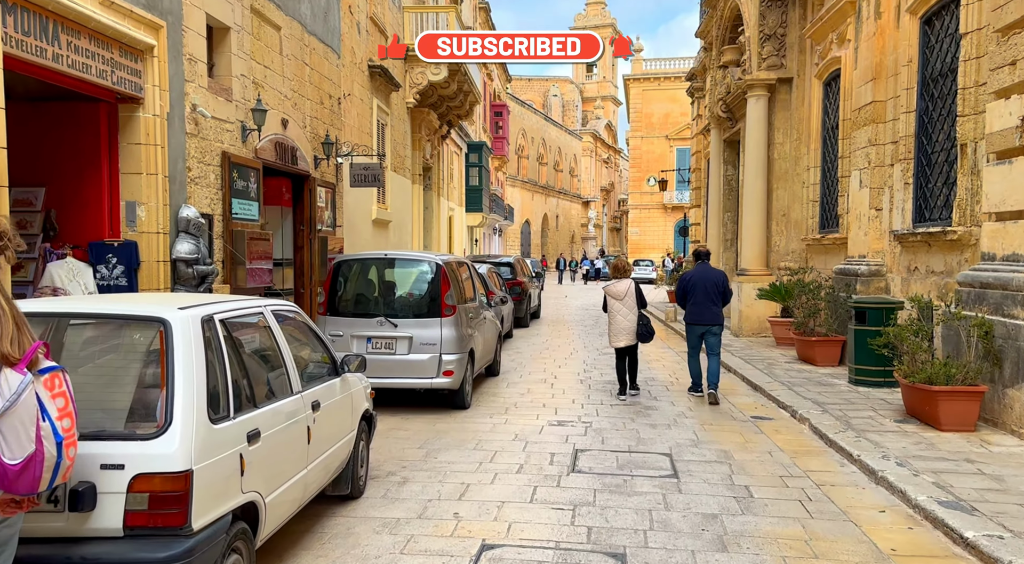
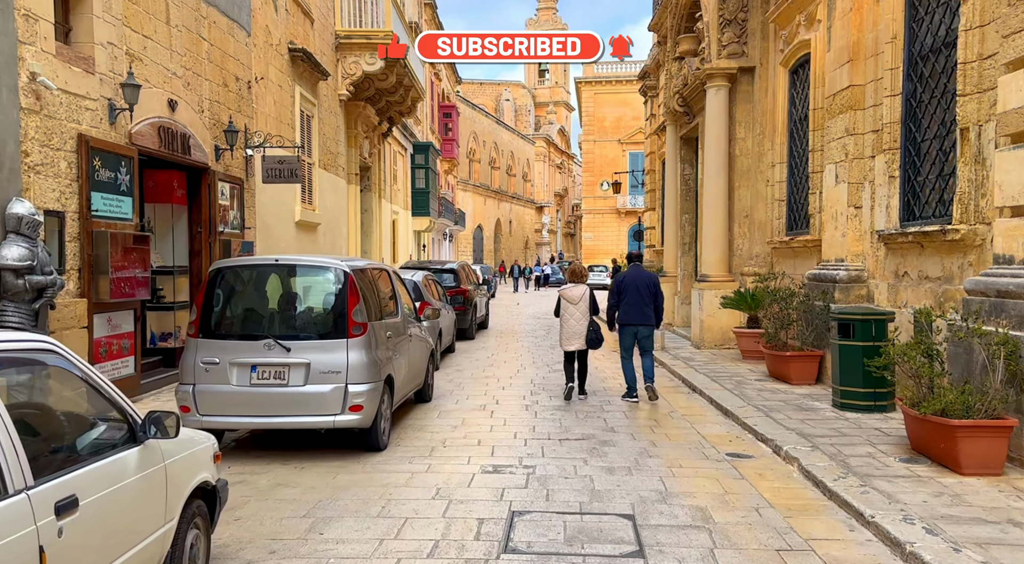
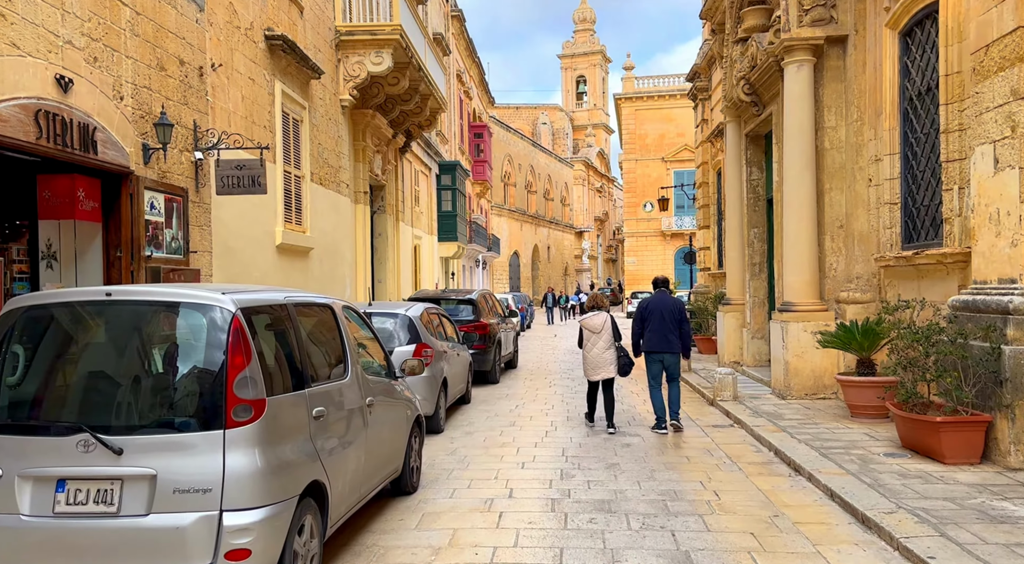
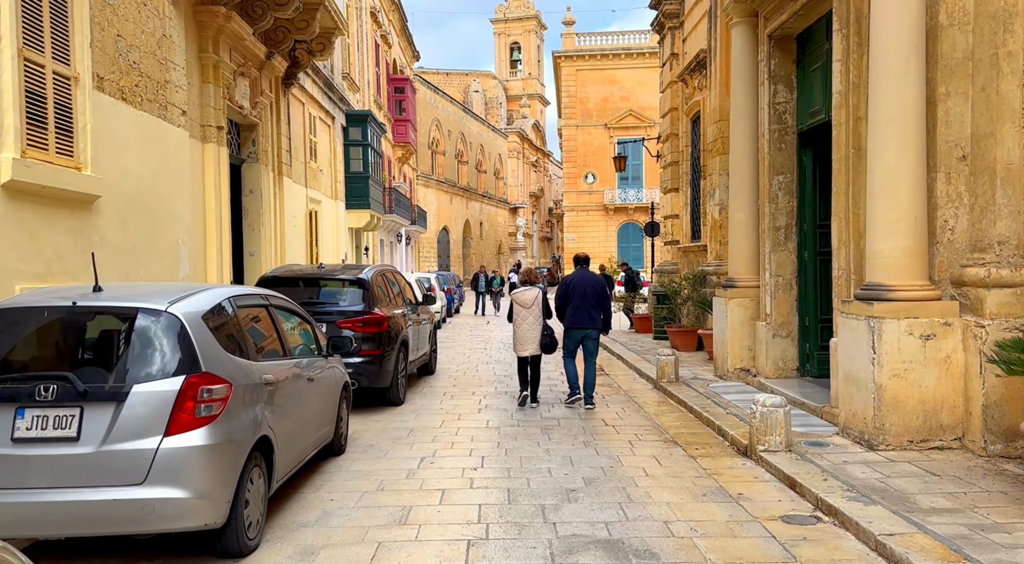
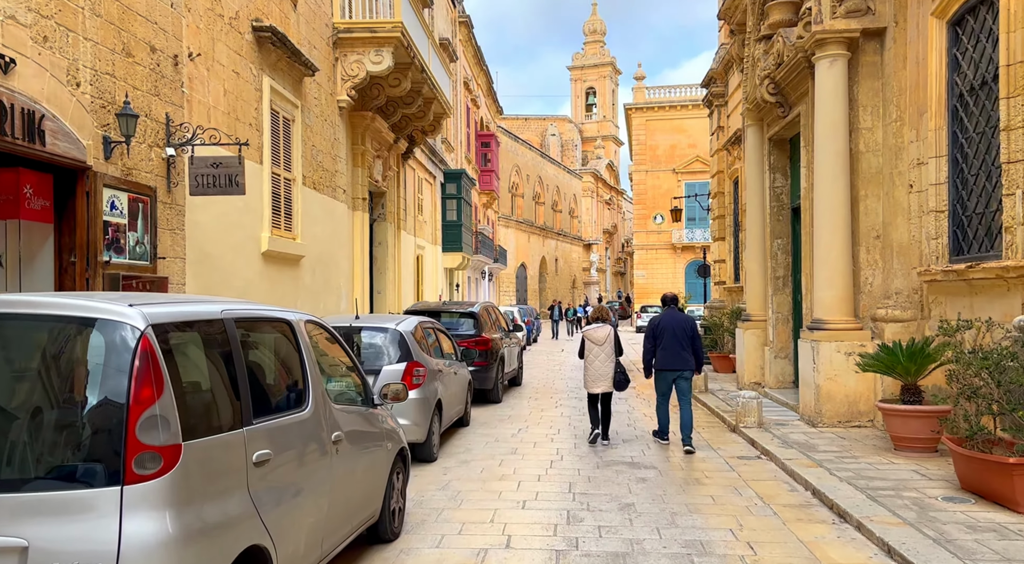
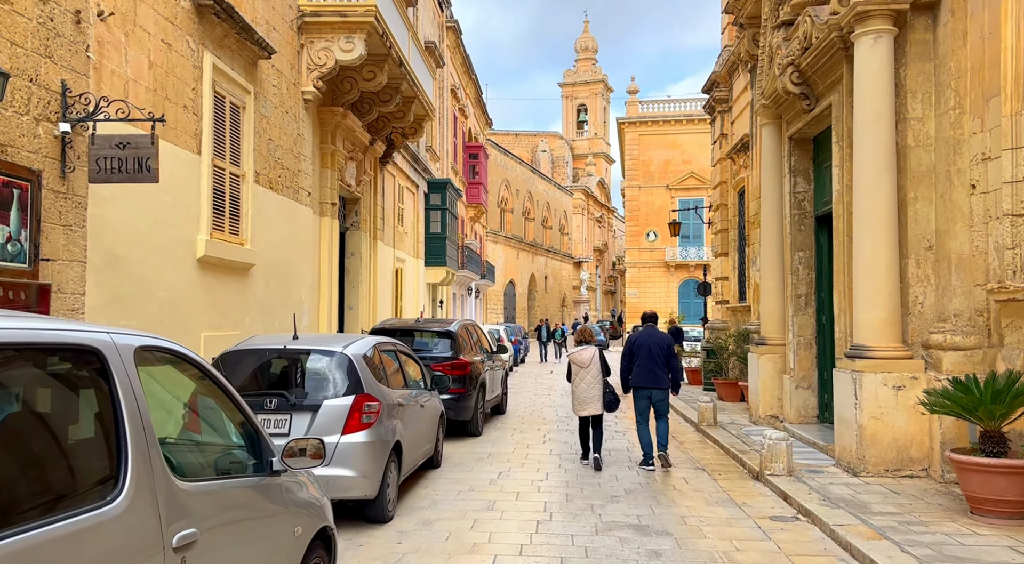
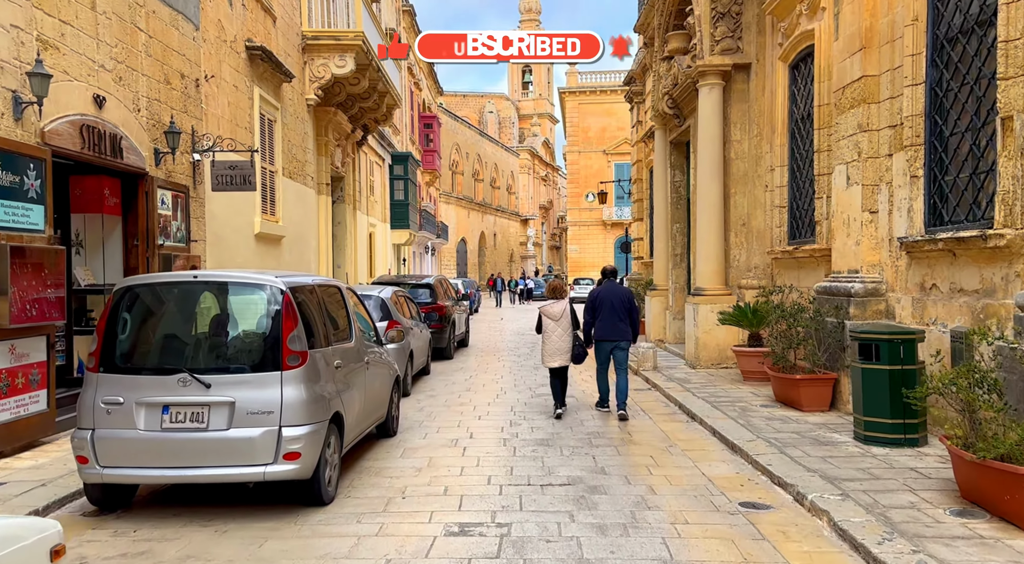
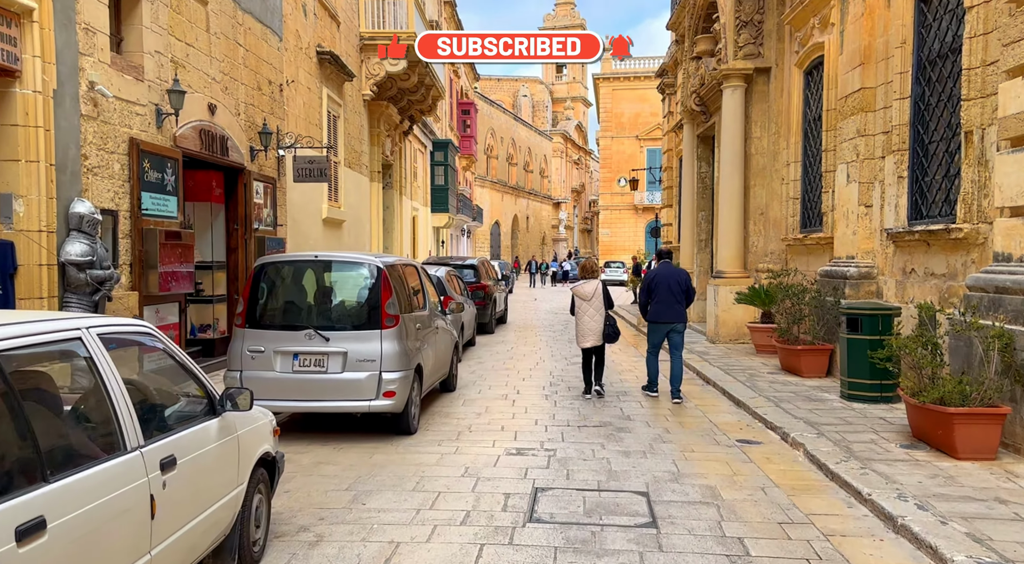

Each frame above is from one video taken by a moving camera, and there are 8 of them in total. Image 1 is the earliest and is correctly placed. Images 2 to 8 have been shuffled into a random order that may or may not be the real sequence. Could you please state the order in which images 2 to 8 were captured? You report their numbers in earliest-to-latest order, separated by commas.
8, 2, 7, 3, 5, 6, 4
